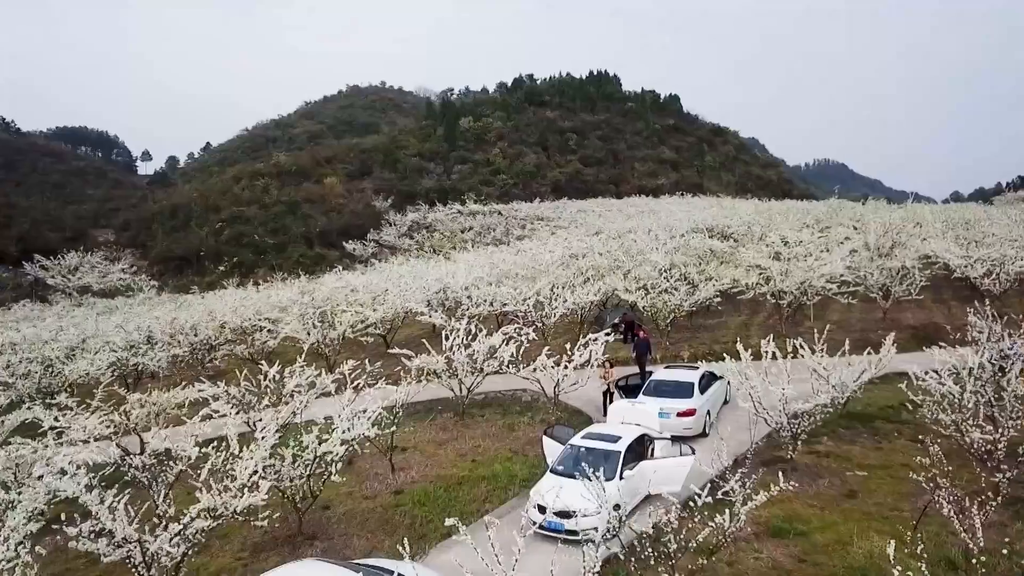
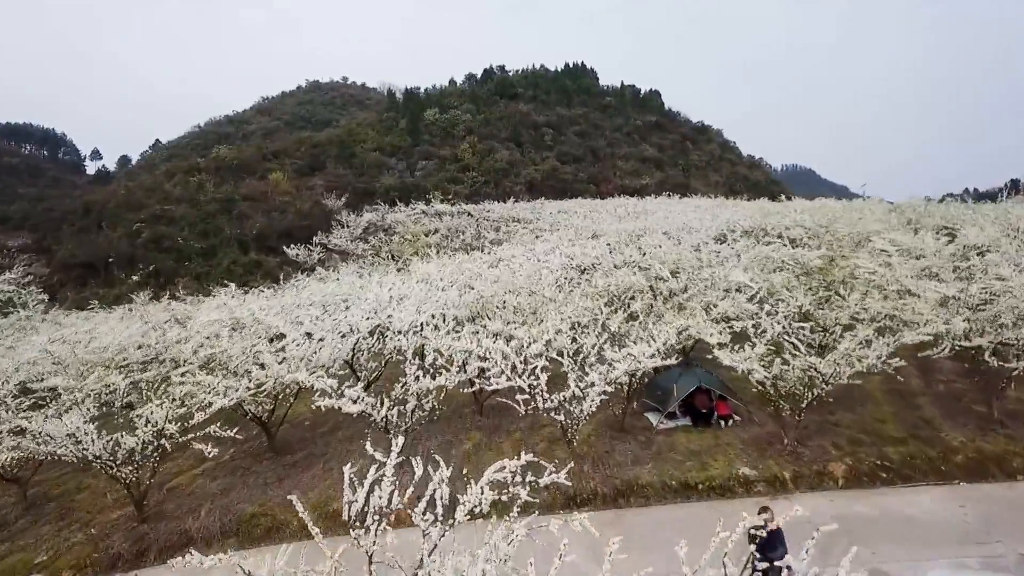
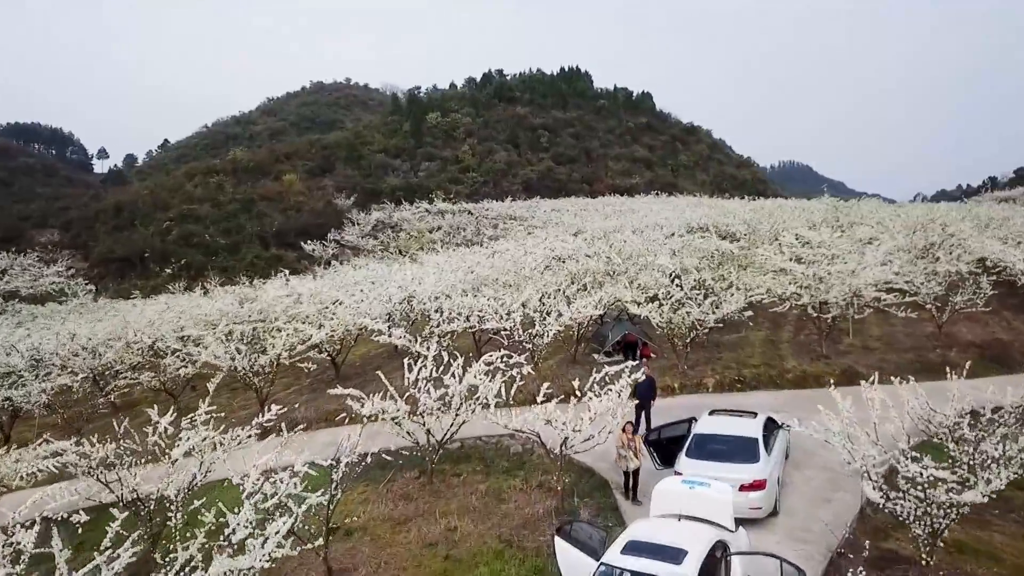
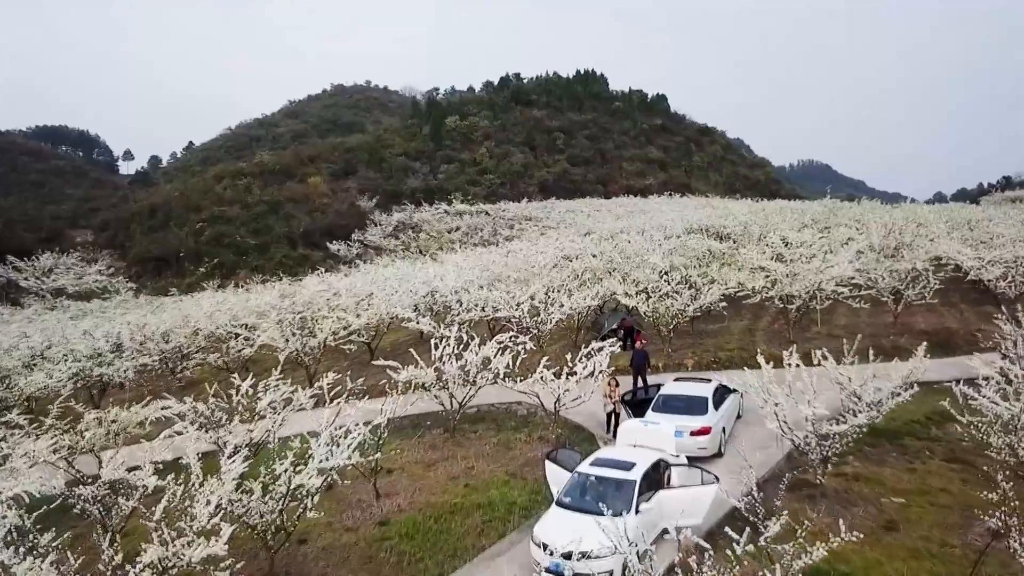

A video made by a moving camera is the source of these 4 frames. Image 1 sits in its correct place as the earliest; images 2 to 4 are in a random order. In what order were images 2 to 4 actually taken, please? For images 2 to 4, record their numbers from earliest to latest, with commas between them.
4, 3, 2
